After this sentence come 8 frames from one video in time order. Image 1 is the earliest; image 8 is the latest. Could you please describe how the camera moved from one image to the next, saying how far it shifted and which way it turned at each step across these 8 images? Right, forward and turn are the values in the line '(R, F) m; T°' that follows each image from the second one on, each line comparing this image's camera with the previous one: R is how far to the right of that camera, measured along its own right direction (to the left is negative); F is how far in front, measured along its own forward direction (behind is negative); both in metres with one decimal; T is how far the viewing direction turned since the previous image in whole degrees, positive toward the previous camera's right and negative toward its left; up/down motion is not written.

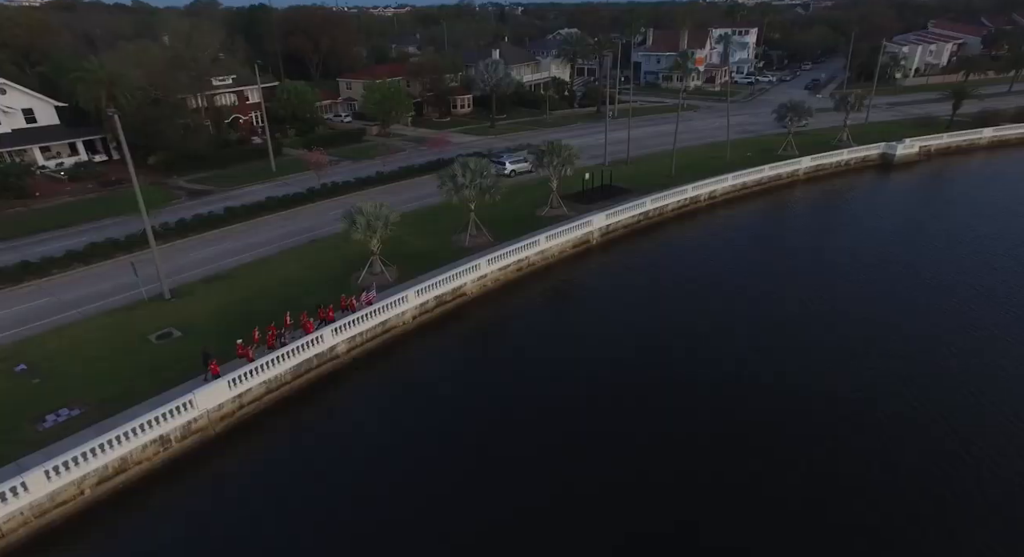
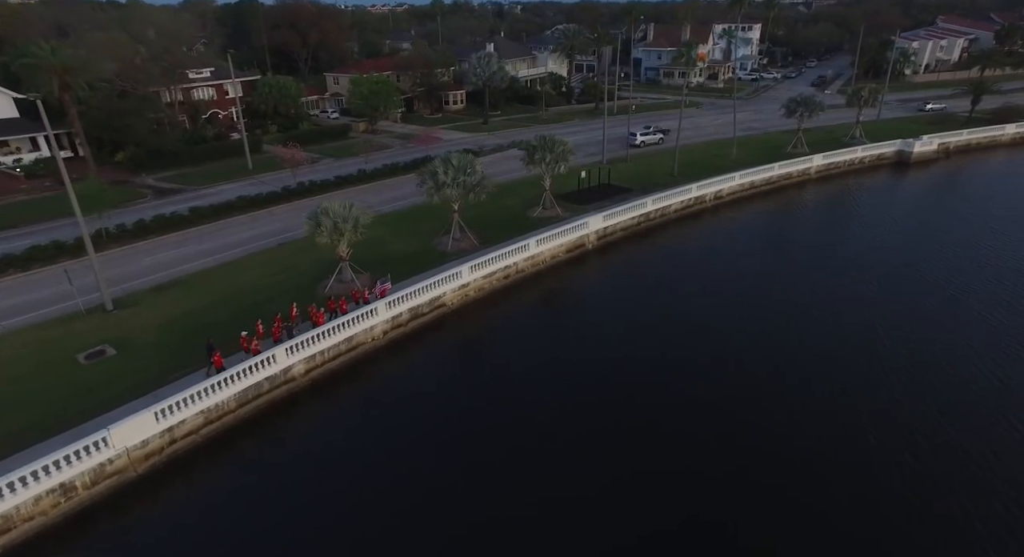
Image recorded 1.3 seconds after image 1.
(+0.7, +2.9) m; 0°
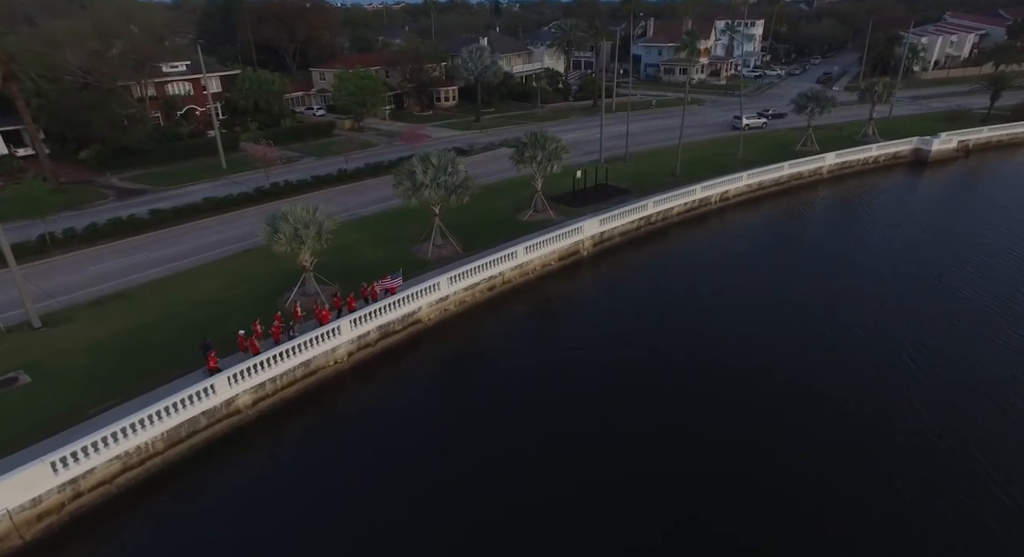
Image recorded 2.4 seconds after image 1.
(+0.6, +2.8) m; 0°
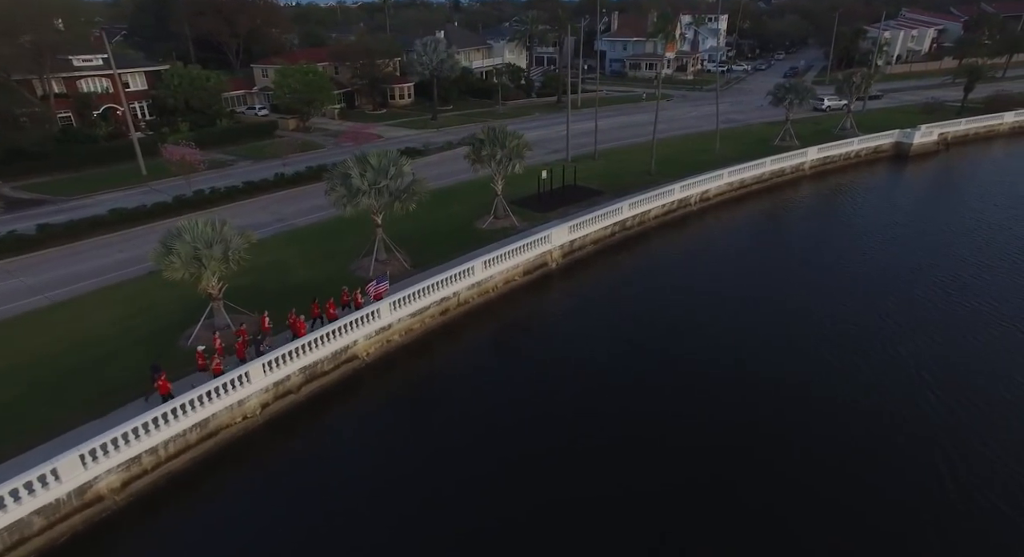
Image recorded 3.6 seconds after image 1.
(+0.5, +3.8) m; +3°
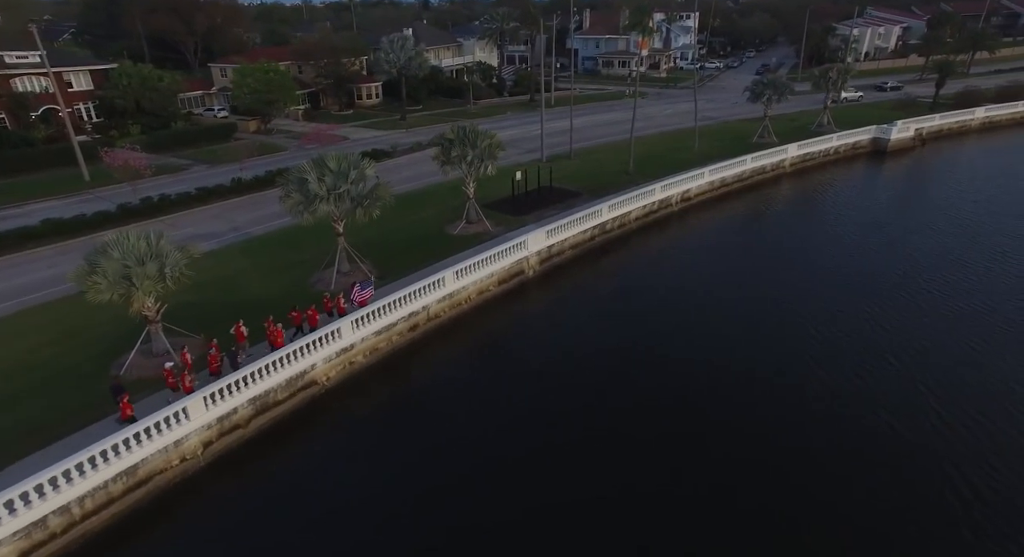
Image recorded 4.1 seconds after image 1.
(+0.1, +1.6) m; +2°
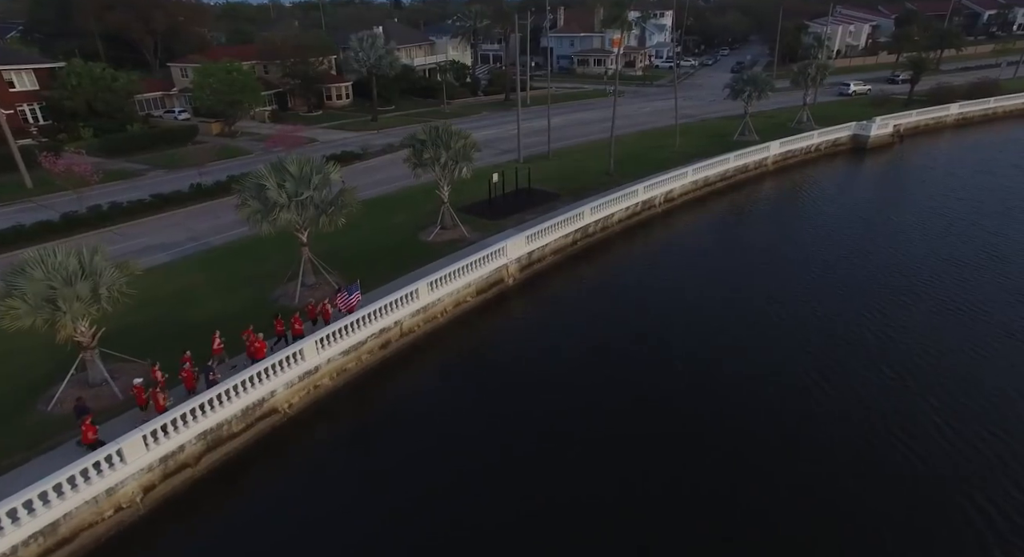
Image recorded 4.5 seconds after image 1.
(0.0, +1.4) m; +2°
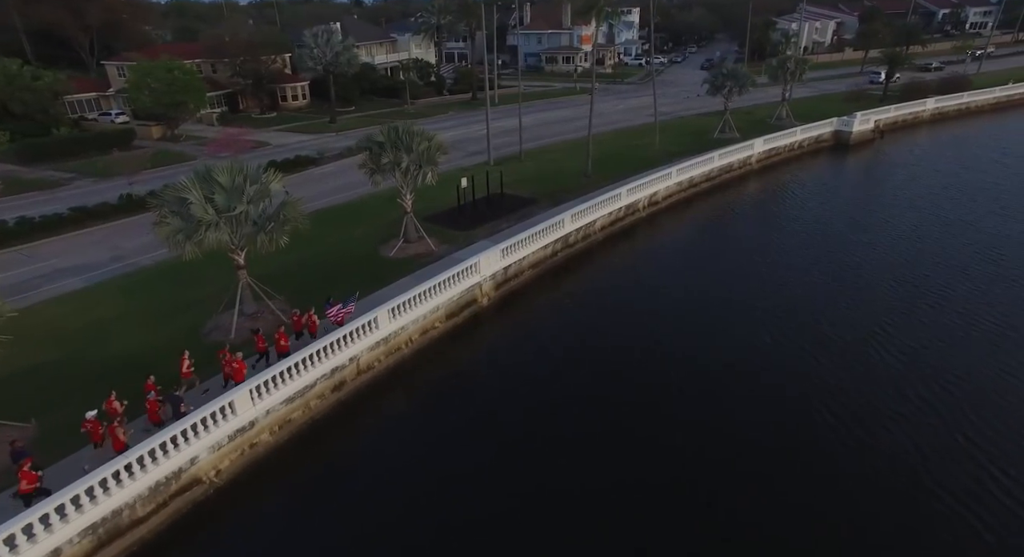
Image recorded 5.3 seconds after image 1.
(-0.1, +2.6) m; +3°
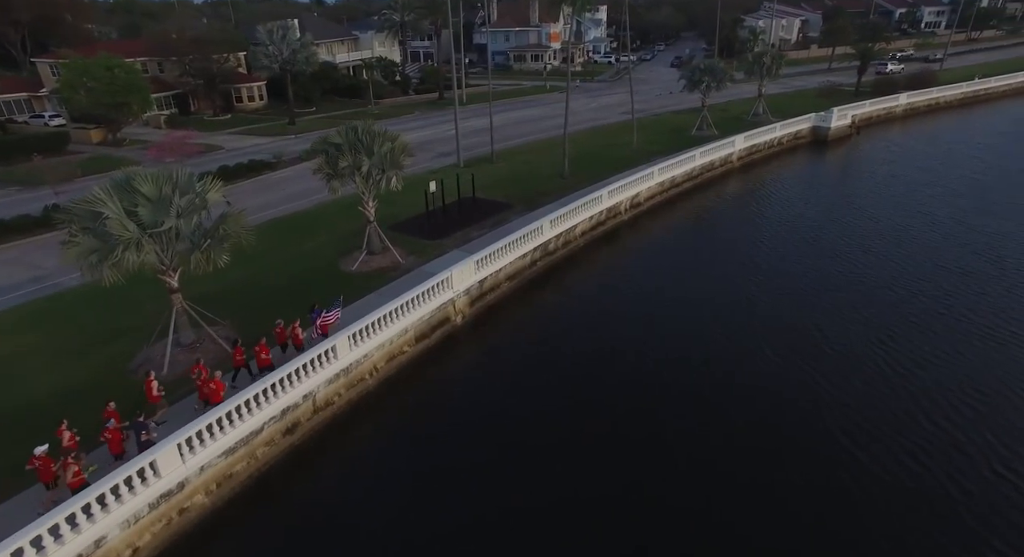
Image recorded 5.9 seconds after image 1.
(-0.1, +1.9) m; +3°
